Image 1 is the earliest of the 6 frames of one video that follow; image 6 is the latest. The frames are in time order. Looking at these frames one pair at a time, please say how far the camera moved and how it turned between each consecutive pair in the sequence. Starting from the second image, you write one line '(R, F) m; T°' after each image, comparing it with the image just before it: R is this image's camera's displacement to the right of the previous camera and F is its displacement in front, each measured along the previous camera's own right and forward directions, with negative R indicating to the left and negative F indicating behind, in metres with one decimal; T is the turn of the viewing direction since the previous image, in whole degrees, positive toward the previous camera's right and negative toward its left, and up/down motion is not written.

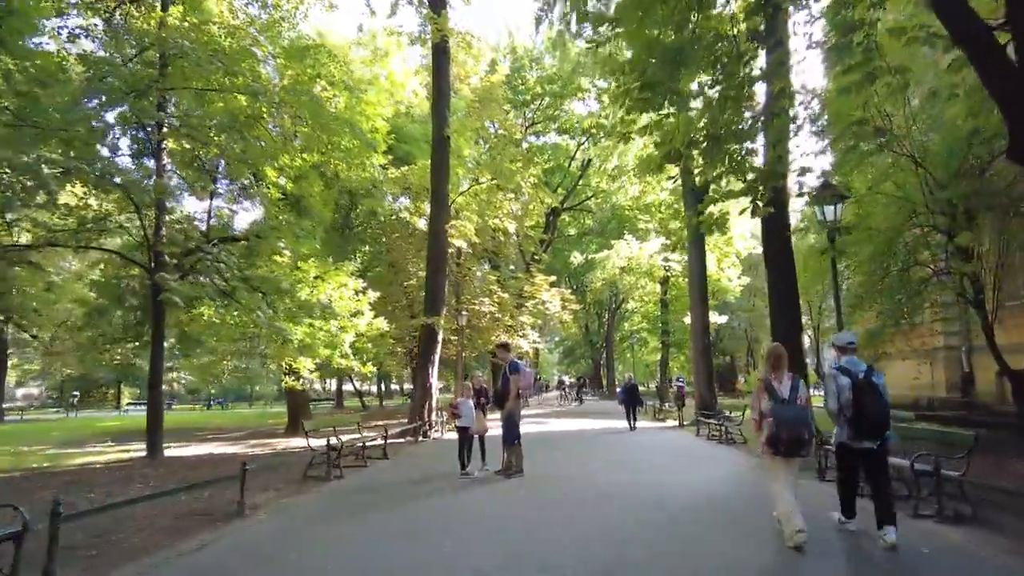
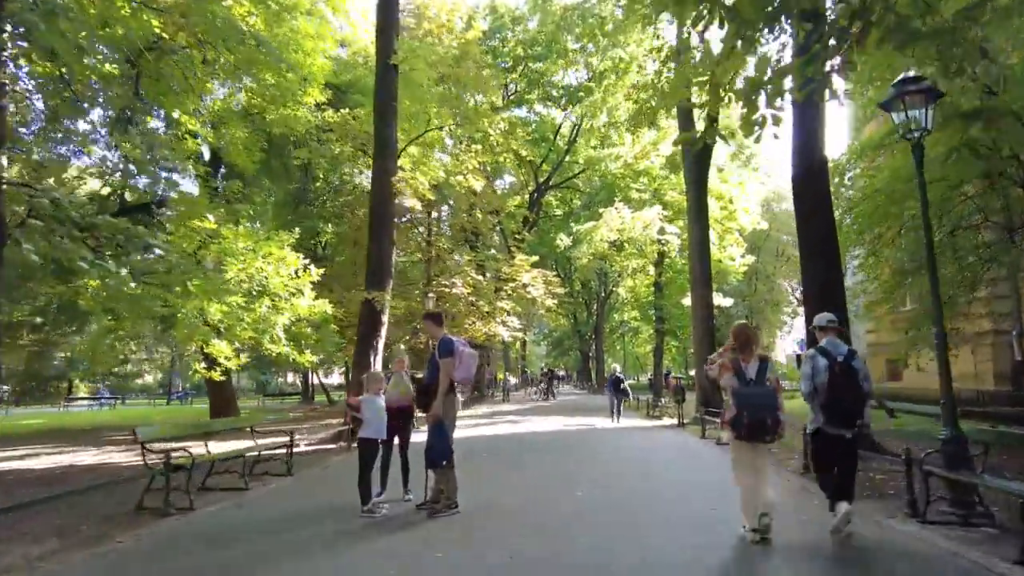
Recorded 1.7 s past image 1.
(+0.6, +3.4) m; +1°
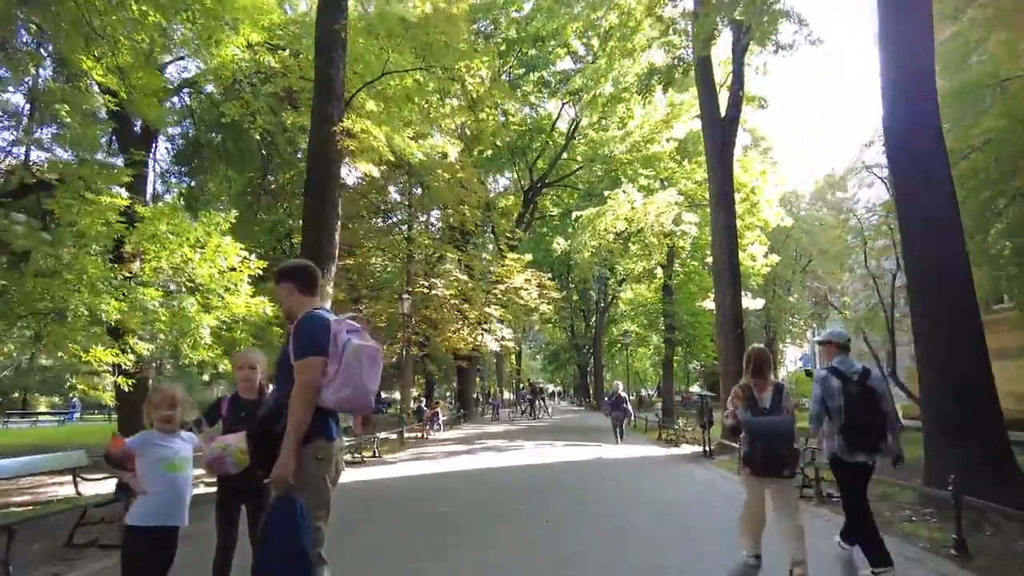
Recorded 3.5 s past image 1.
(+0.3, +3.4) m; 0°
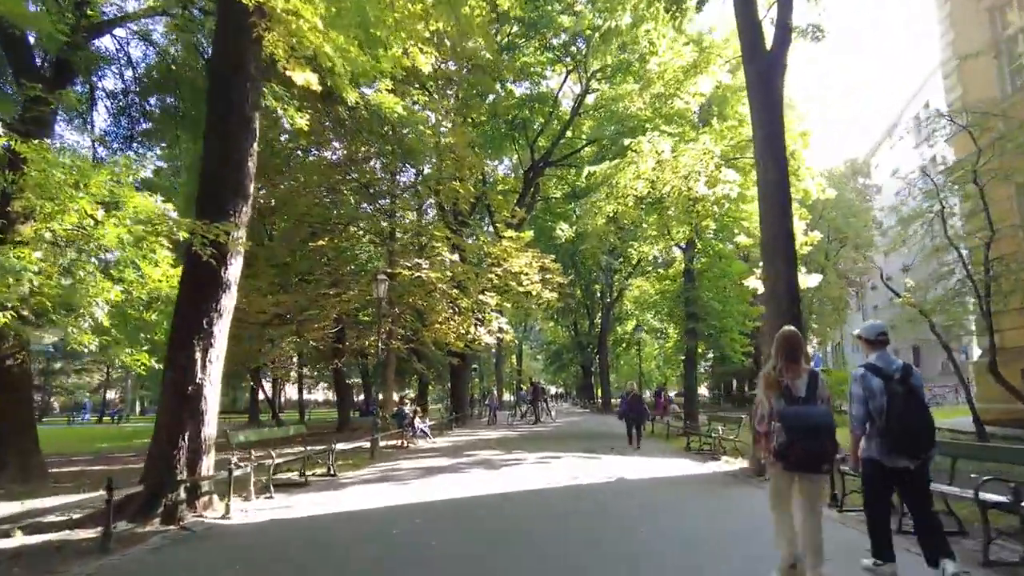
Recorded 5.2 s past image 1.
(+0.1, +3.3) m; 0°
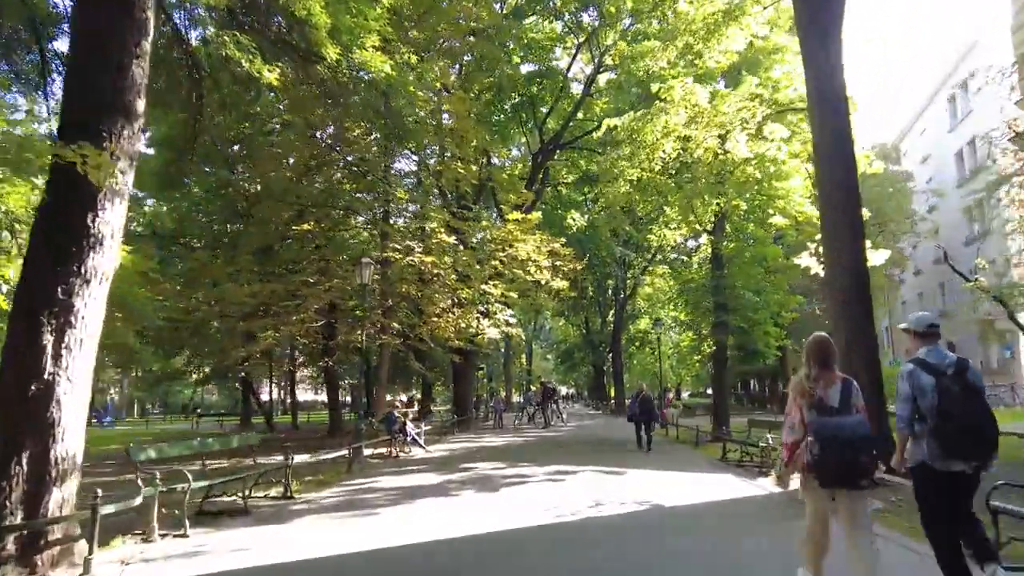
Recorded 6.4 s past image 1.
(+0.1, +2.3) m; -1°
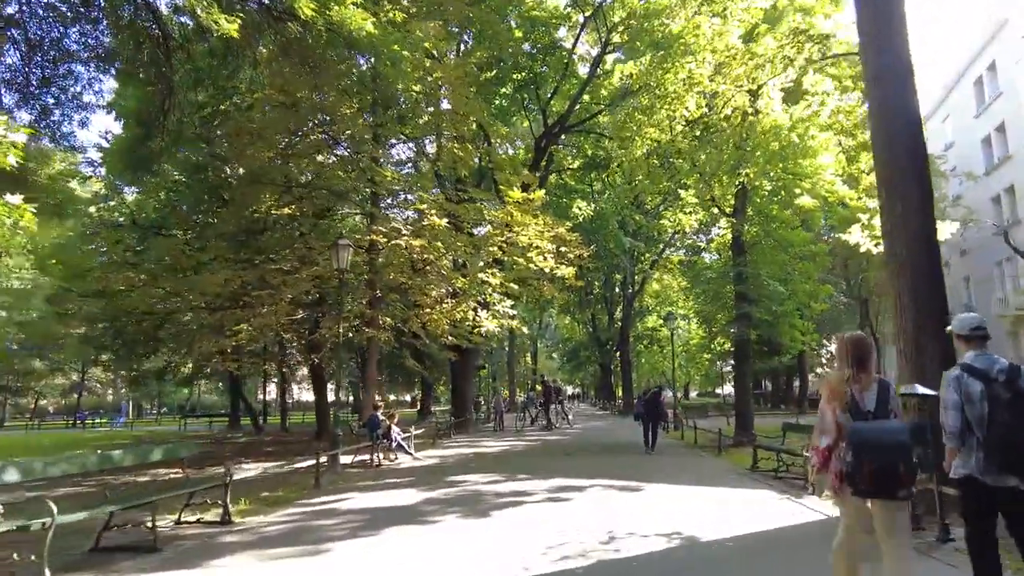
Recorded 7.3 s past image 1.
(+0.2, +1.8) m; -1°
